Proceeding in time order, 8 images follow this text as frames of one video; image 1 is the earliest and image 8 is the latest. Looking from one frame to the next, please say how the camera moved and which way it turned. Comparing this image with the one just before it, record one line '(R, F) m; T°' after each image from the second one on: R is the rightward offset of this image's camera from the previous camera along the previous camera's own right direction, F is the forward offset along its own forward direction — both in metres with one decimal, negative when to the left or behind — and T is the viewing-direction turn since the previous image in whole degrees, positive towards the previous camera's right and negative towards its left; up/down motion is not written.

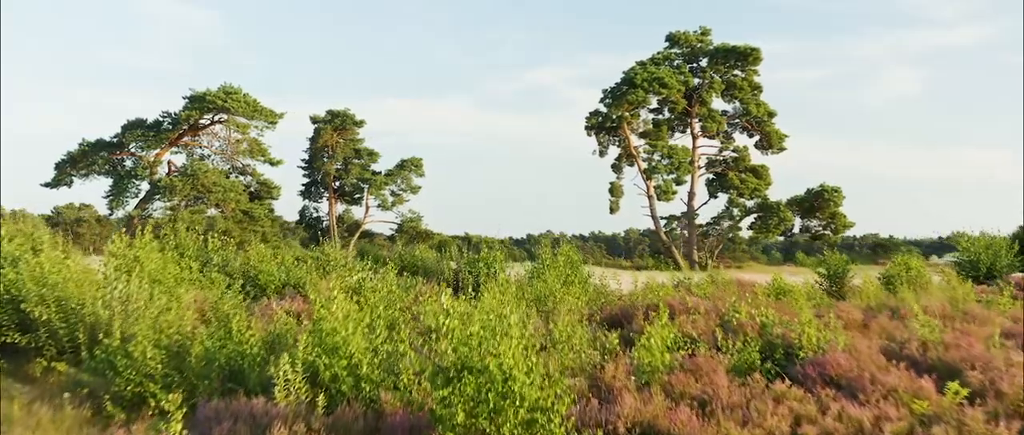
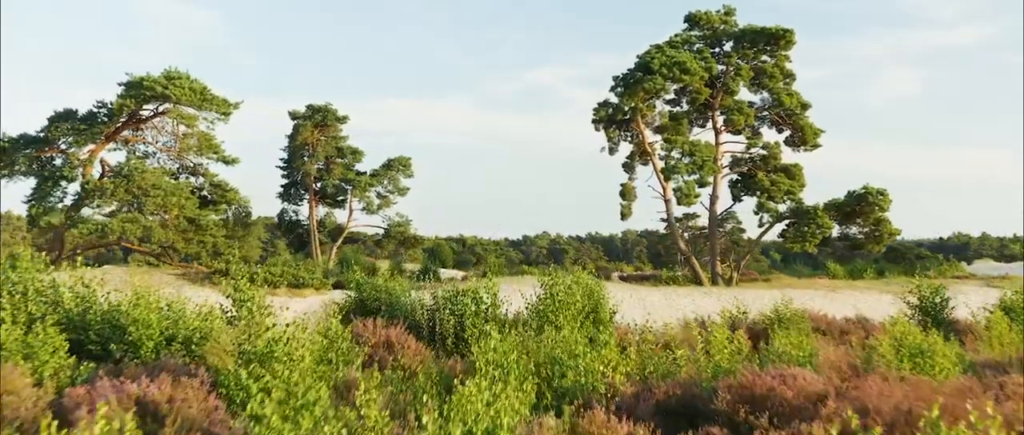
(0.0, +2.8) m; 0°
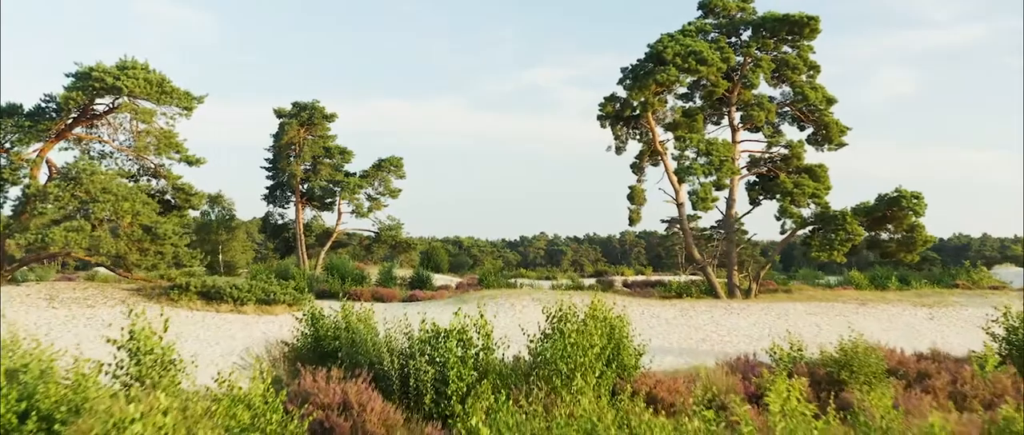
(0.0, +1.7) m; 0°
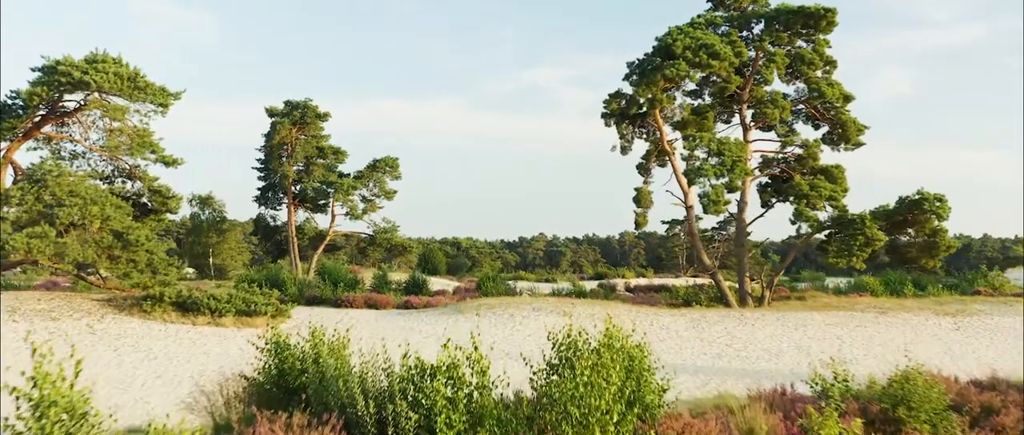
(0.0, +0.9) m; 0°
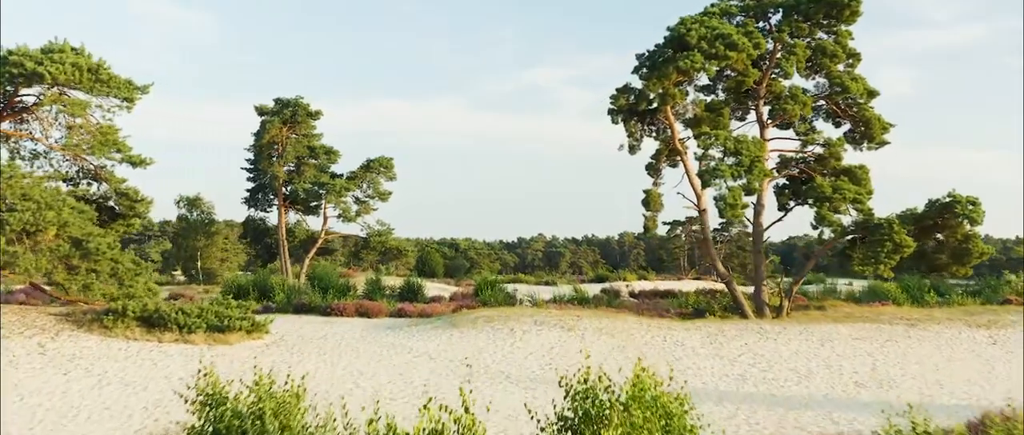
(0.0, +1.1) m; 0°
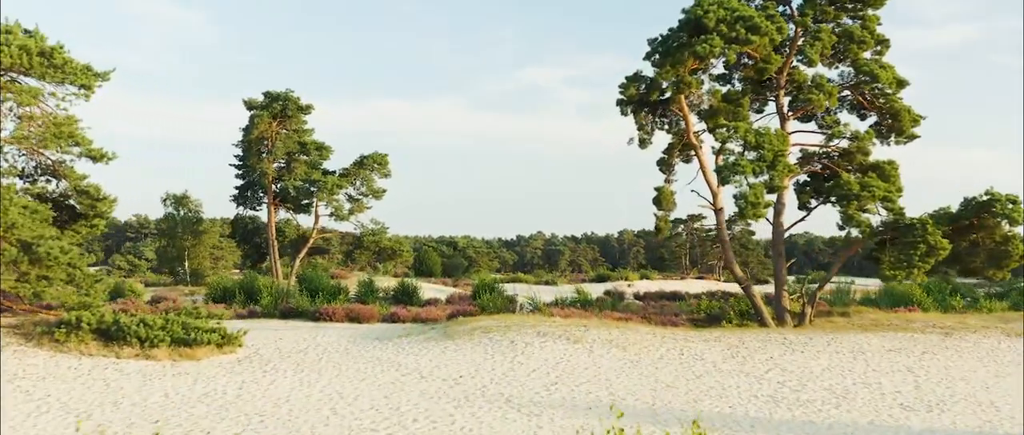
(0.0, +1.2) m; 0°
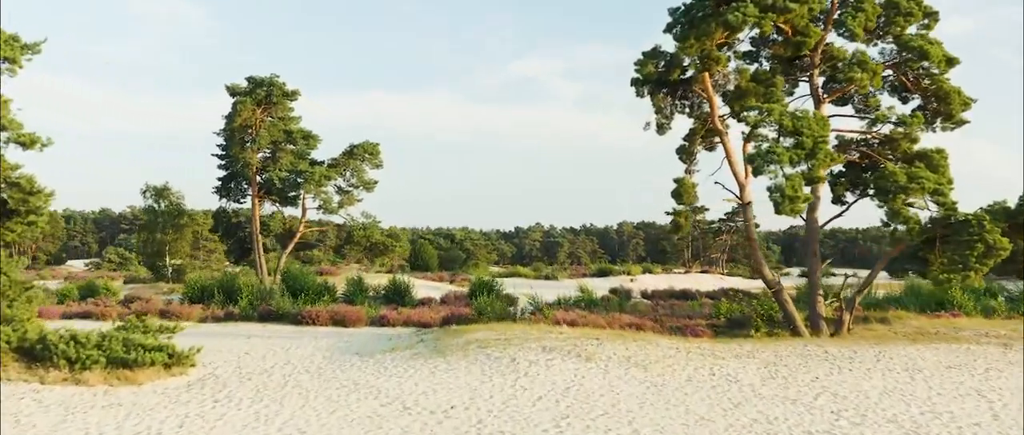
(0.0, +1.6) m; 0°
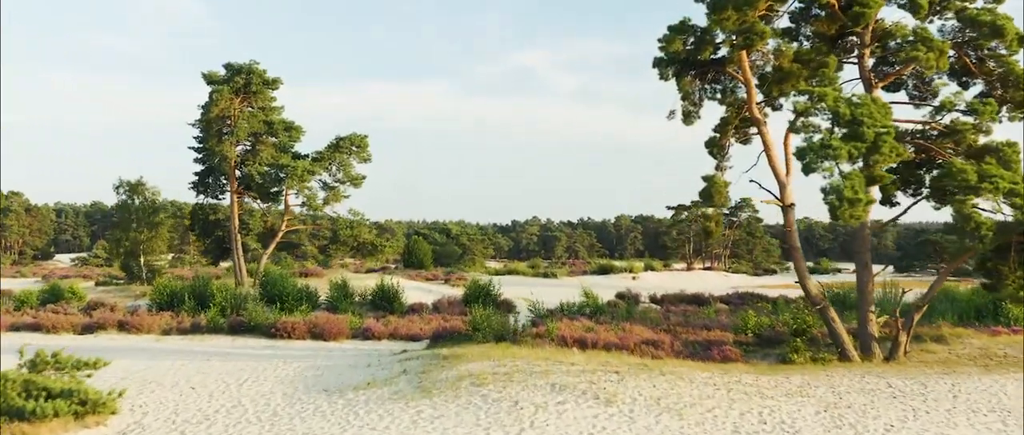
(-0.1, +1.8) m; 0°
